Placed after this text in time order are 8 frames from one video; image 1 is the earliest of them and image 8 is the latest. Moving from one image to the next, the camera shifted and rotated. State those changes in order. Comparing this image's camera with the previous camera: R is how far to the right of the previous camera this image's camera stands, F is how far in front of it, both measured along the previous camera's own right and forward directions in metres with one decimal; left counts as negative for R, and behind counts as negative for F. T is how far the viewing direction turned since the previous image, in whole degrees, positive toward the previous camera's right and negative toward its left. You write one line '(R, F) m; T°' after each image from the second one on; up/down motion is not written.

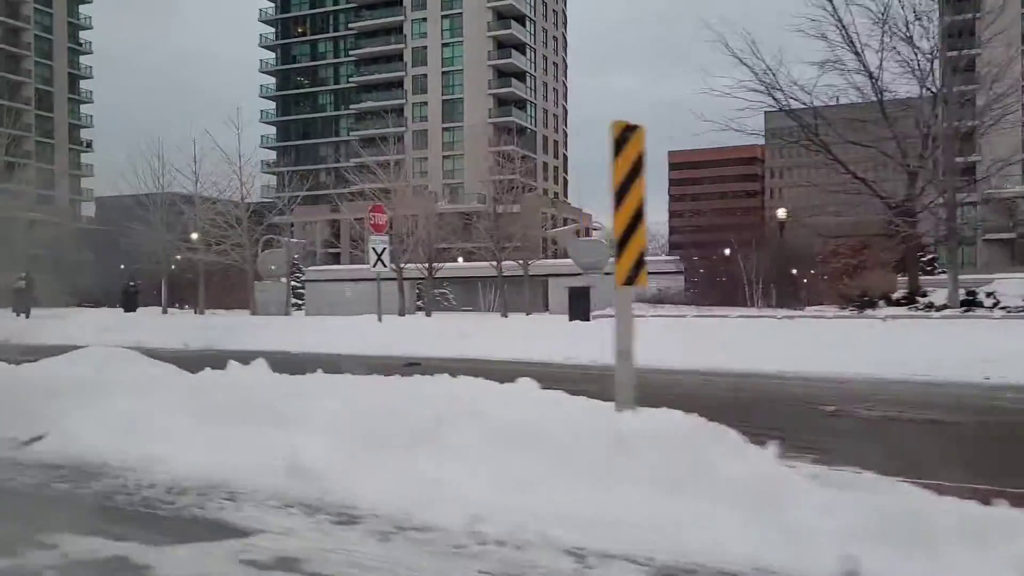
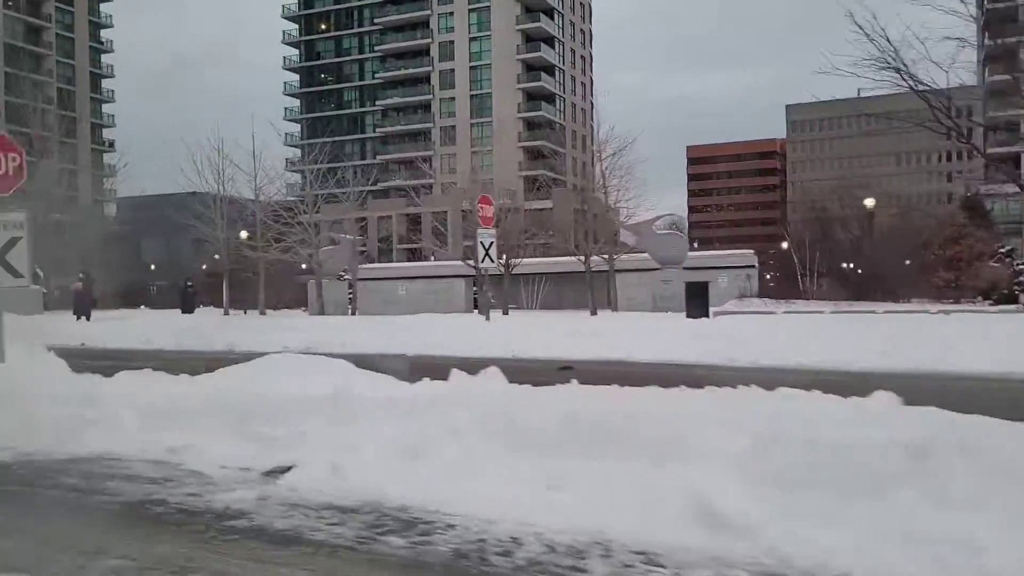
(-2.4, +1.2) m; -1°
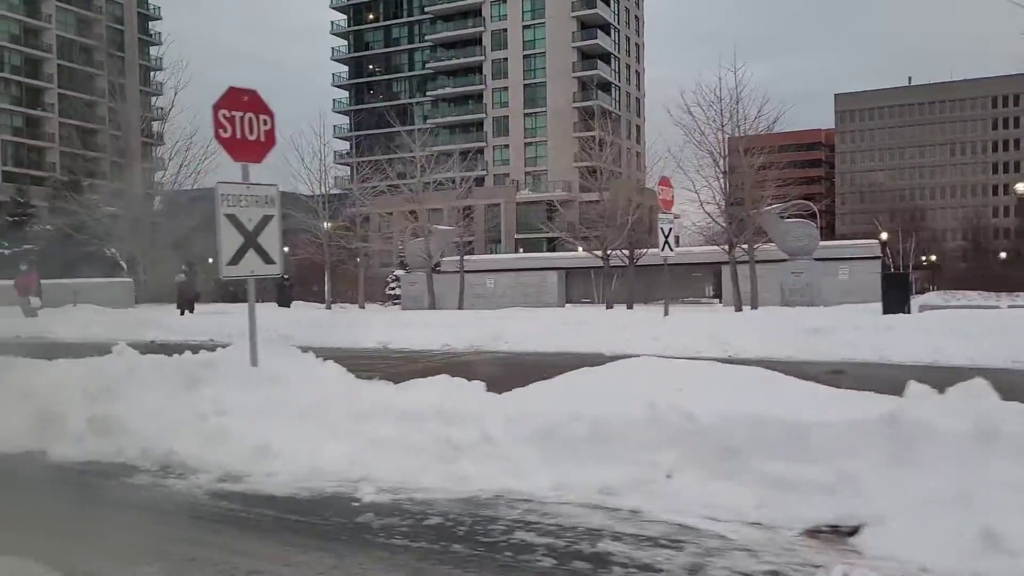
(-3.2, +1.6) m; -2°
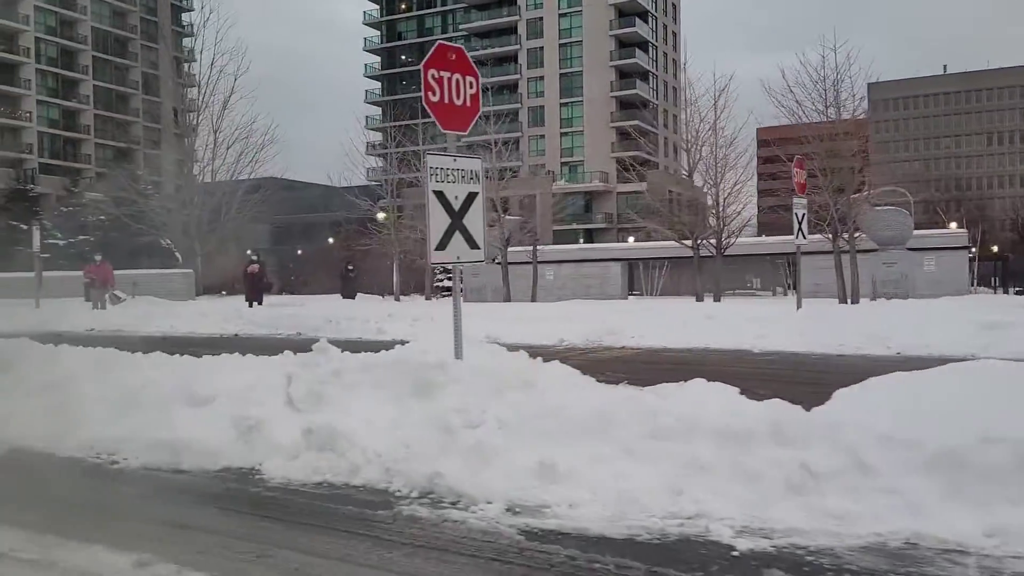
(-1.9, +1.1) m; -2°
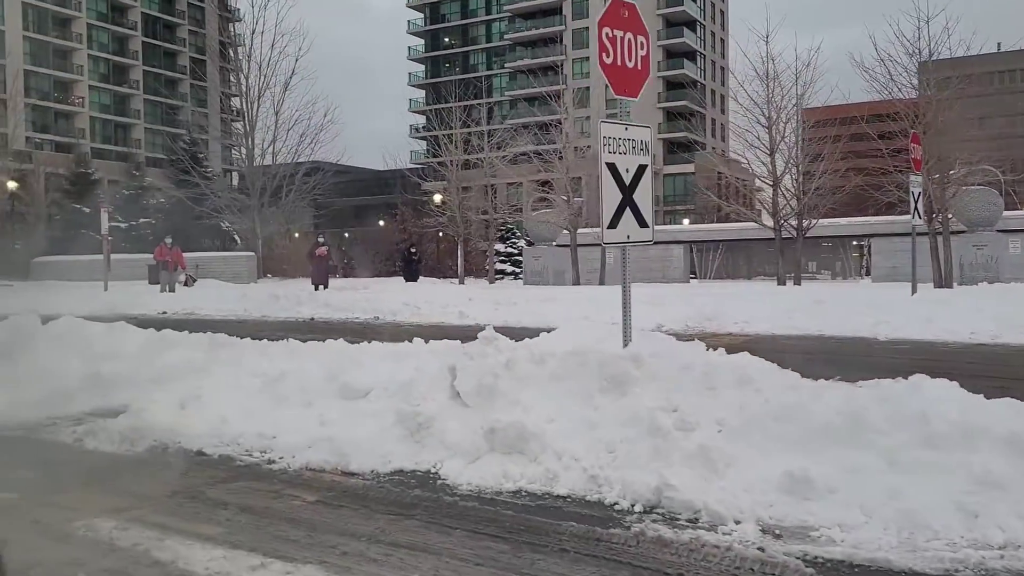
(-1.1, +0.6) m; -3°
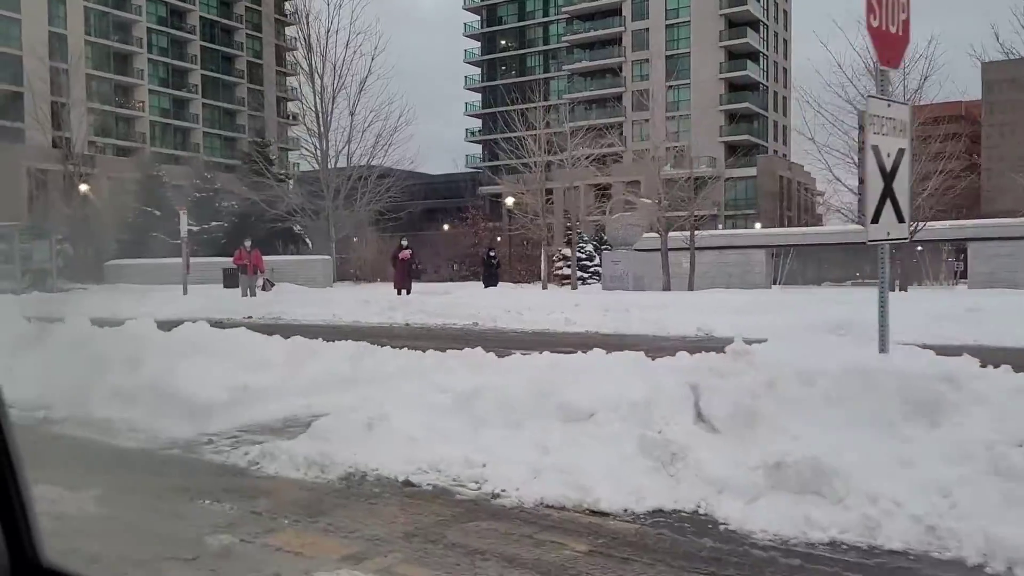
(-1.3, +0.8) m; -3°
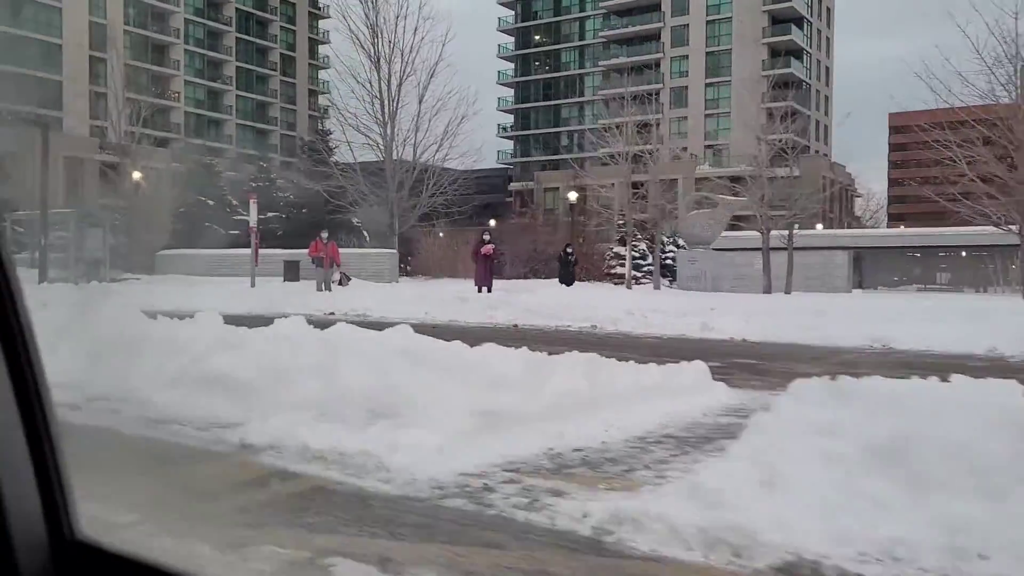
(-2.2, +1.5) m; -1°
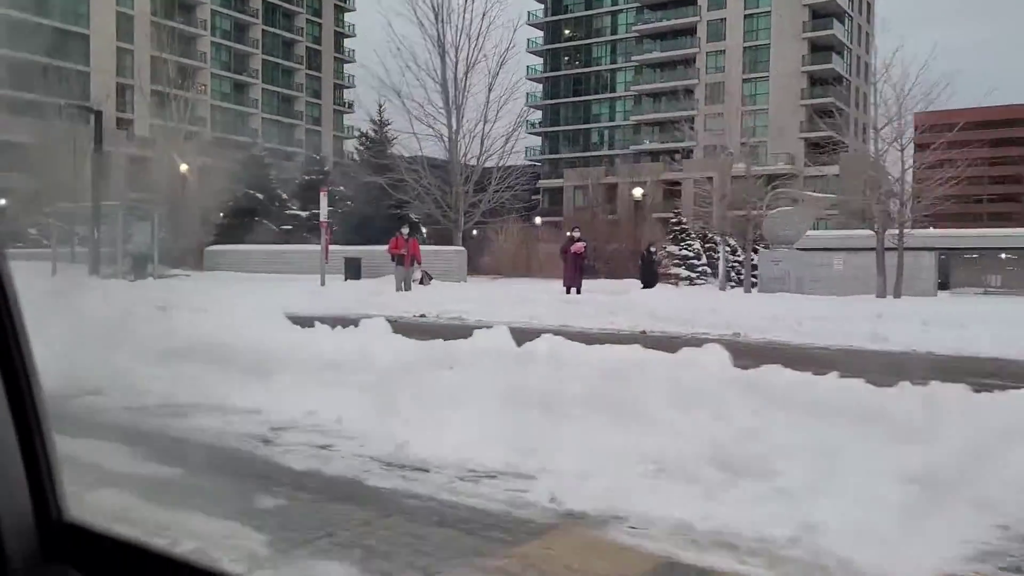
(-2.2, +1.6) m; -1°
